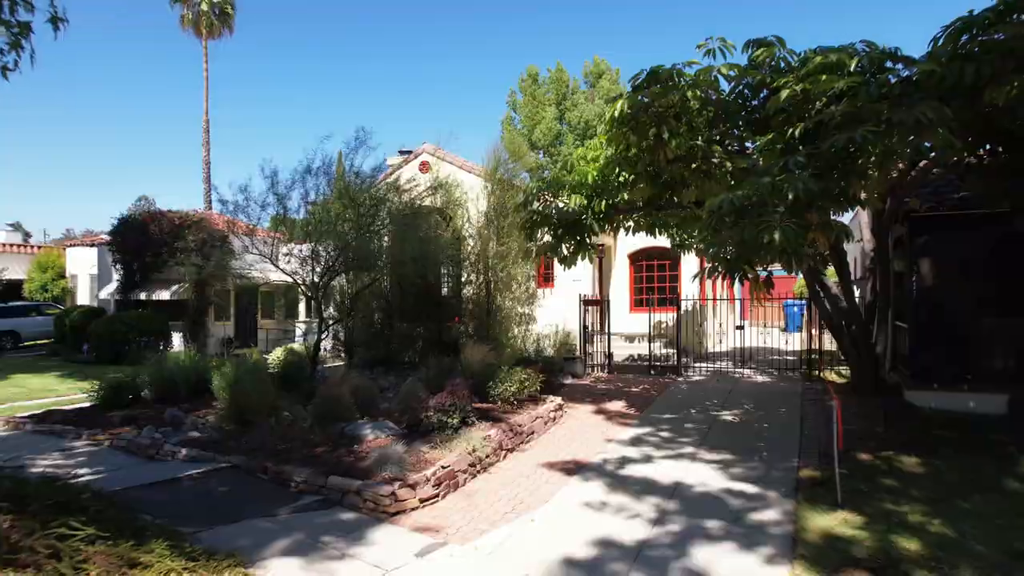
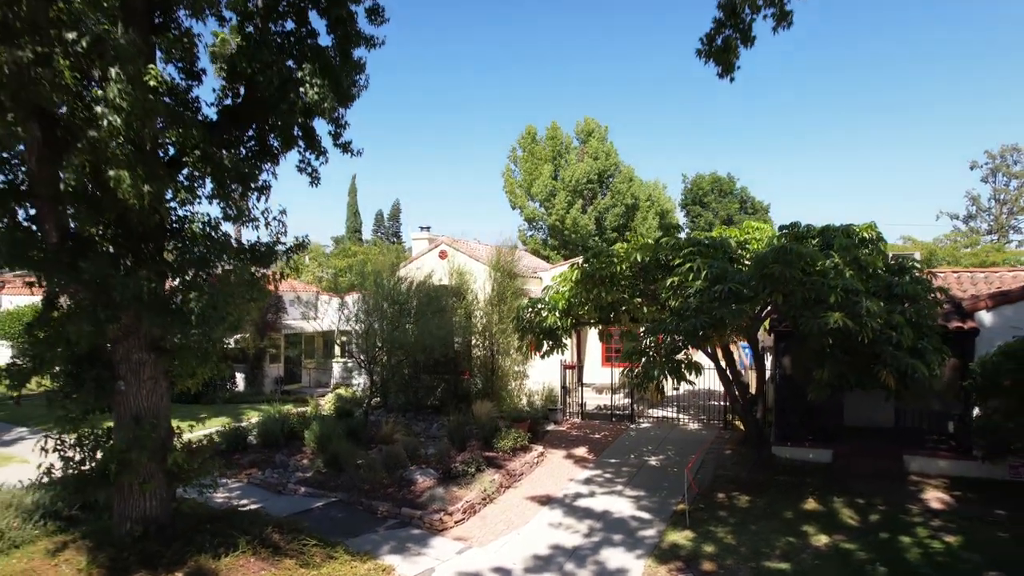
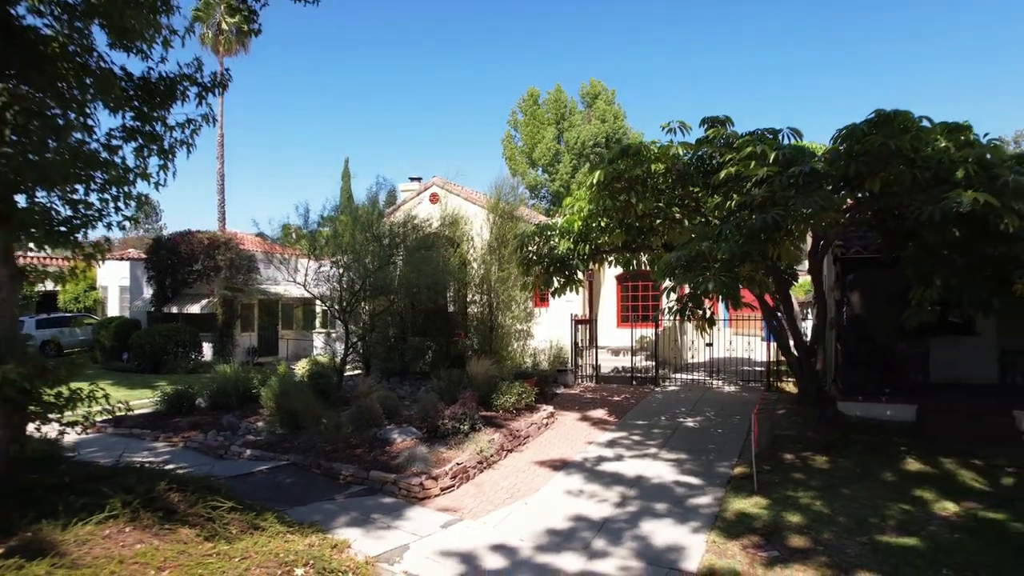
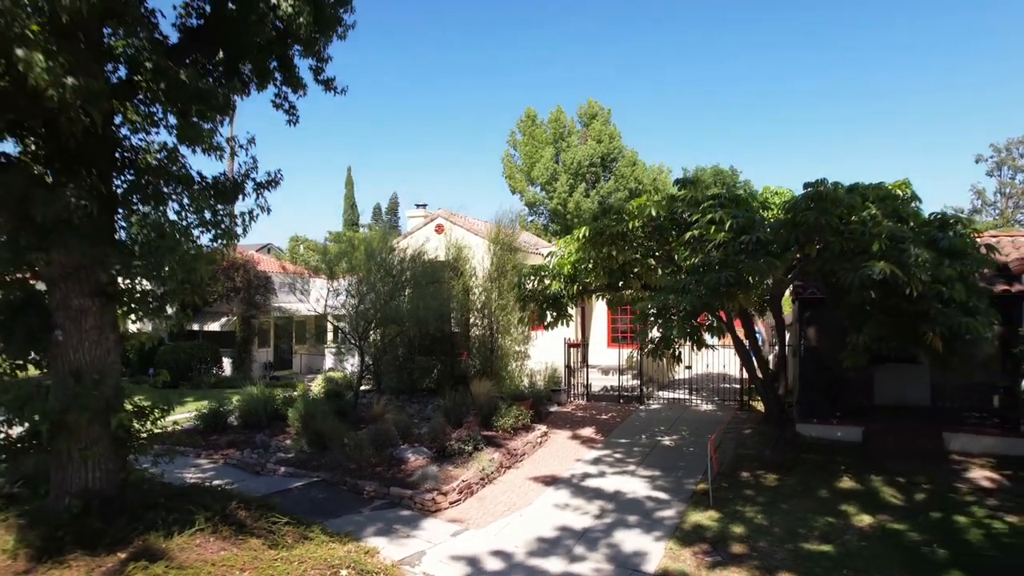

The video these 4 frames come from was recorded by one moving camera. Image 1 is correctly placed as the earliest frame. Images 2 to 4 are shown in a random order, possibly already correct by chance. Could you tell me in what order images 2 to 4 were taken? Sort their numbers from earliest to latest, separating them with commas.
3, 4, 2
